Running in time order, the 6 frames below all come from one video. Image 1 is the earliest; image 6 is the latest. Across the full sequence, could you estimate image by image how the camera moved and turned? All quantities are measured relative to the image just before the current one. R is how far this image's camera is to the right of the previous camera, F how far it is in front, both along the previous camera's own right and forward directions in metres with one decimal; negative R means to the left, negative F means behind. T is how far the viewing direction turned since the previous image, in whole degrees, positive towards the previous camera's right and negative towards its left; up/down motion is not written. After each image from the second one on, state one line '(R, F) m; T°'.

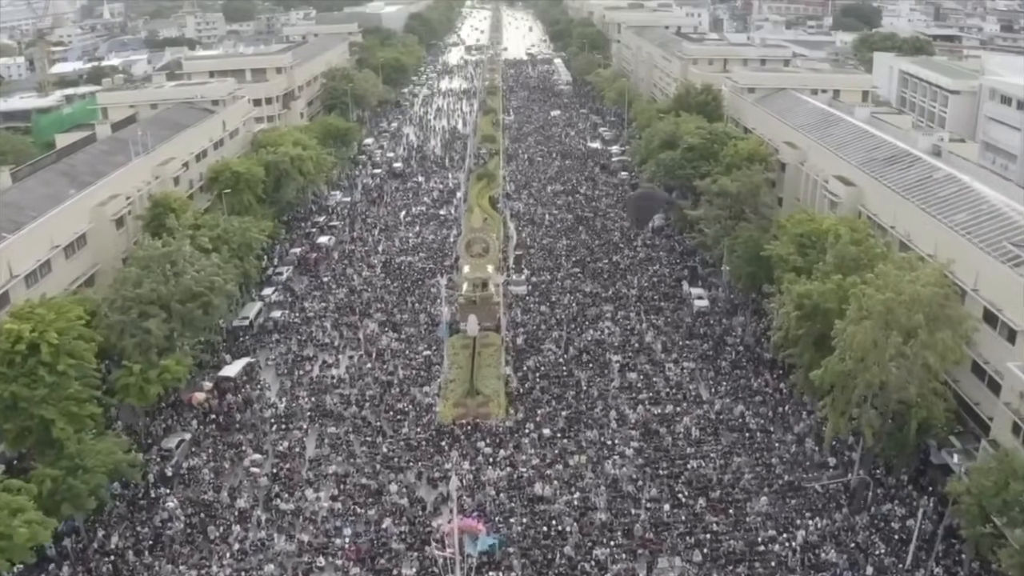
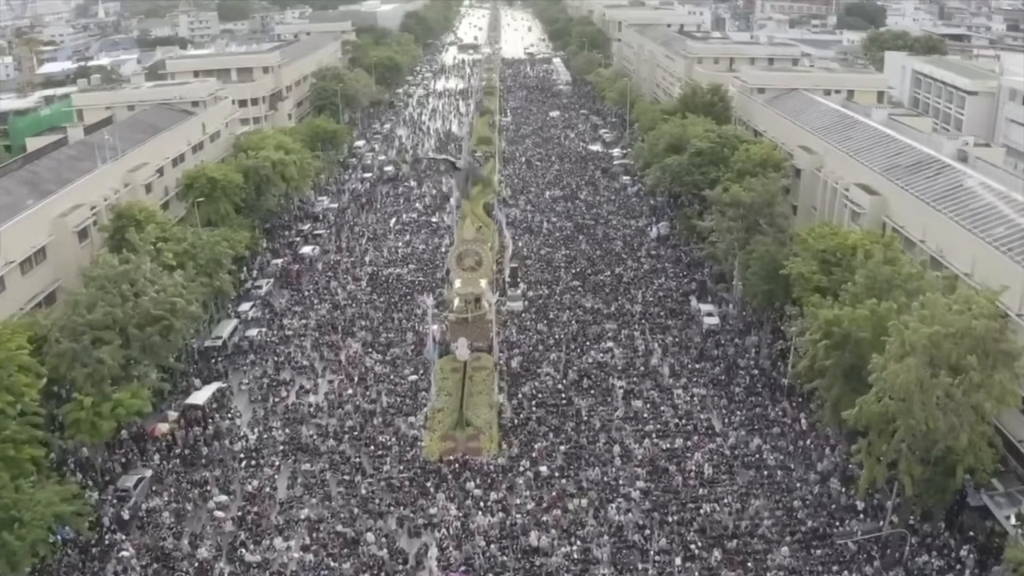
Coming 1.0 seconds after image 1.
(+0.2, +3.2) m; 0°
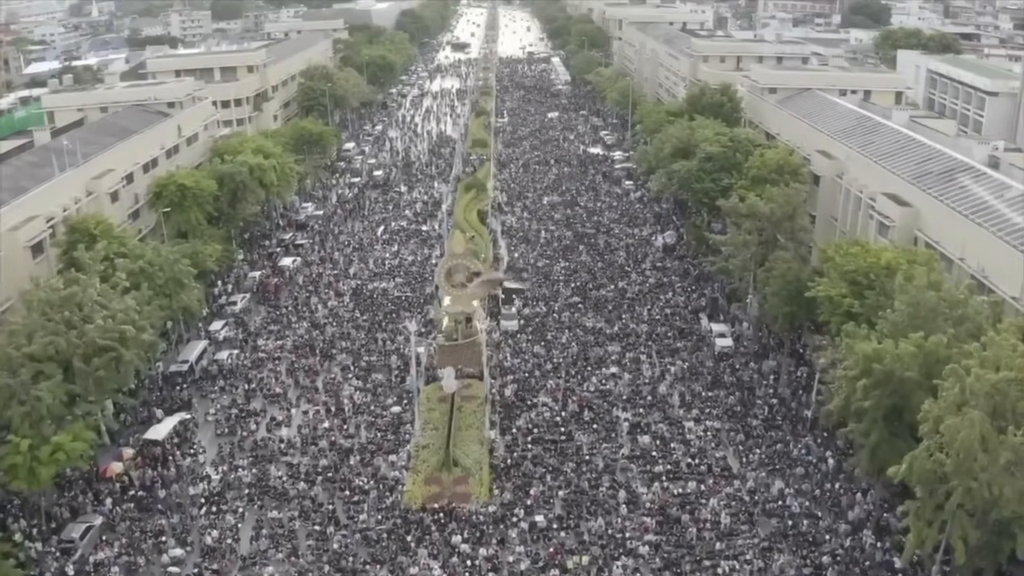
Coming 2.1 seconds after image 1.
(+0.2, +3.4) m; 0°
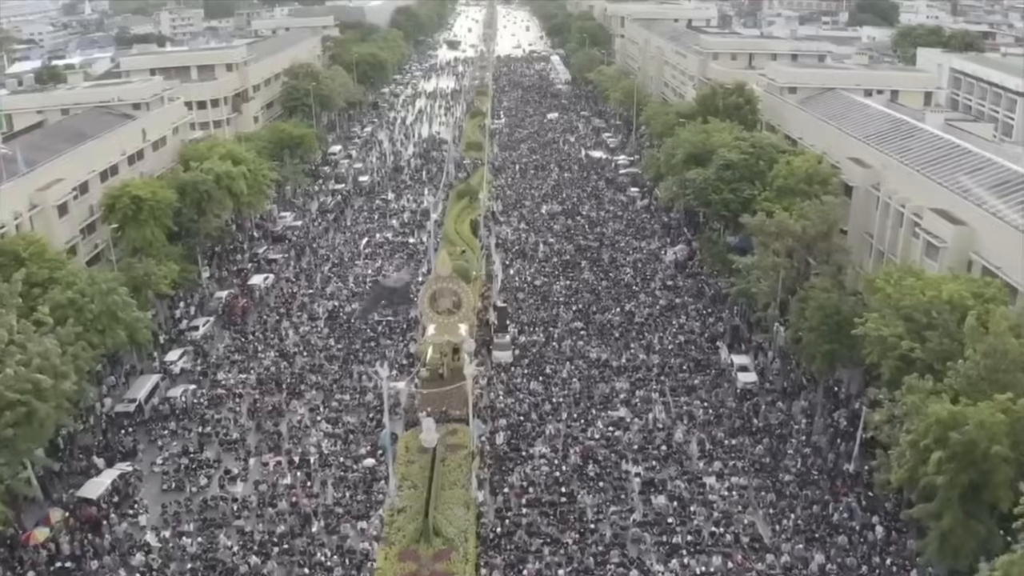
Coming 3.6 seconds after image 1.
(+0.3, +4.5) m; 0°
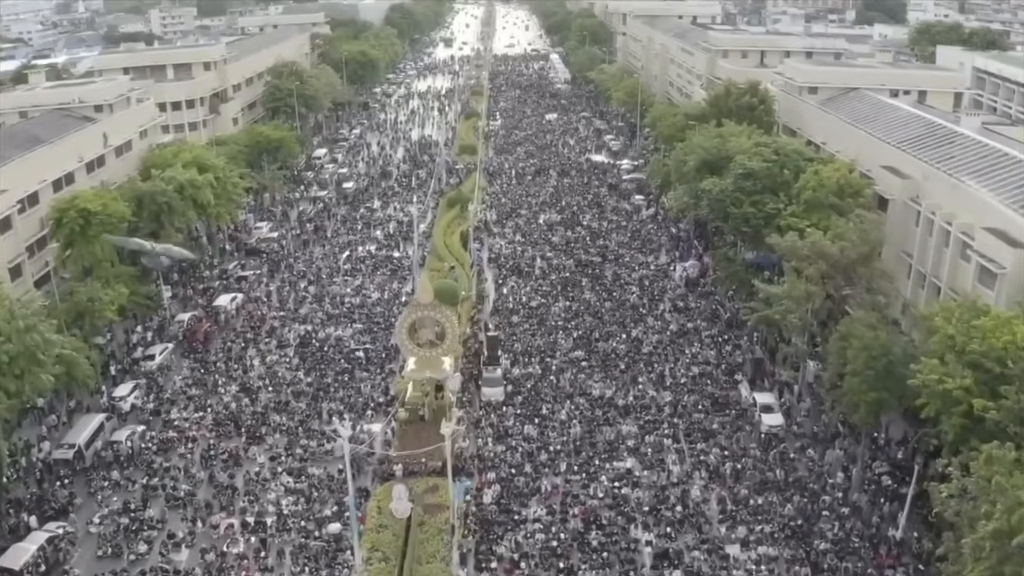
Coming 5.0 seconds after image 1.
(+0.3, +4.0) m; 0°
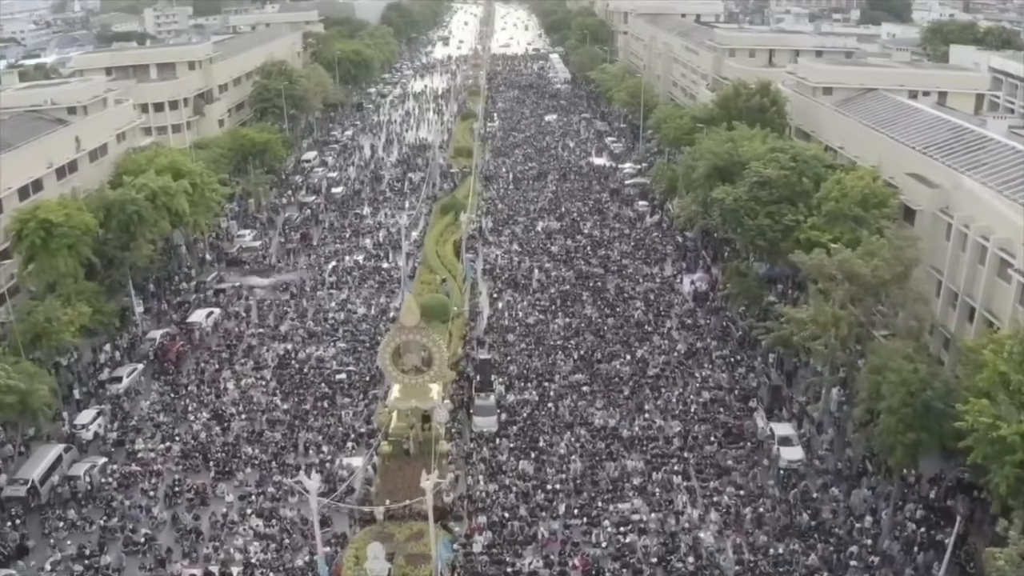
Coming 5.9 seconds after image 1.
(+0.2, +2.5) m; 0°
